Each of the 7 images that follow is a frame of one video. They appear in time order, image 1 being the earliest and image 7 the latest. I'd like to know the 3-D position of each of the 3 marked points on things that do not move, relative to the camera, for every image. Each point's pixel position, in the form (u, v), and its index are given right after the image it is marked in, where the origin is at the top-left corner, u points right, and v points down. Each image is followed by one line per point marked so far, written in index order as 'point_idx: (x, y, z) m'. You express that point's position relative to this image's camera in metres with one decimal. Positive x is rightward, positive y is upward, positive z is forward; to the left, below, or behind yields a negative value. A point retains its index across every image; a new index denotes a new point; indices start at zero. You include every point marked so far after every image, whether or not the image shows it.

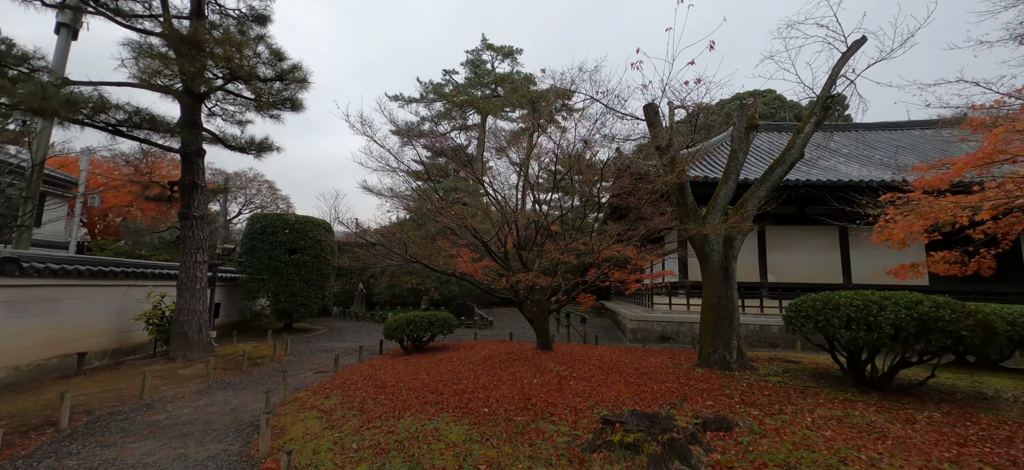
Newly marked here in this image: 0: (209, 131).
0: (-5.8, +2.0, +8.0) m
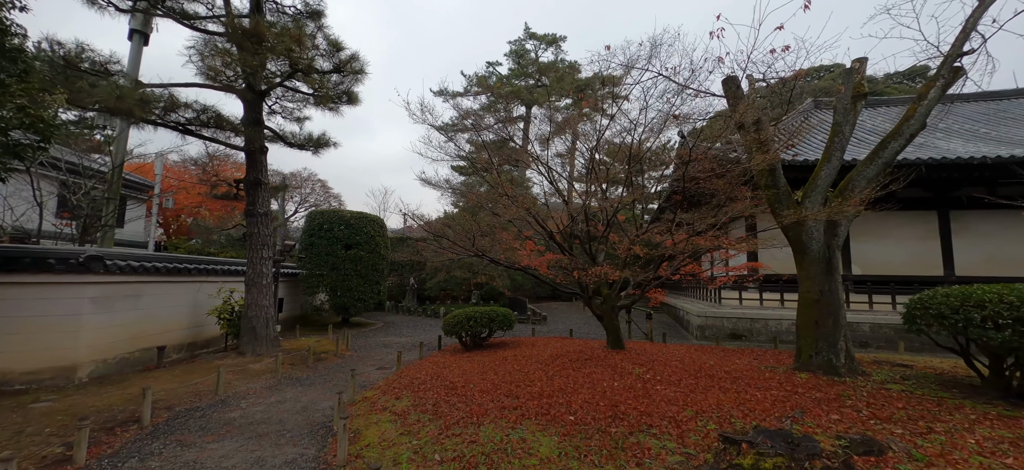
0: (-4.7, +2.0, +8.1) m
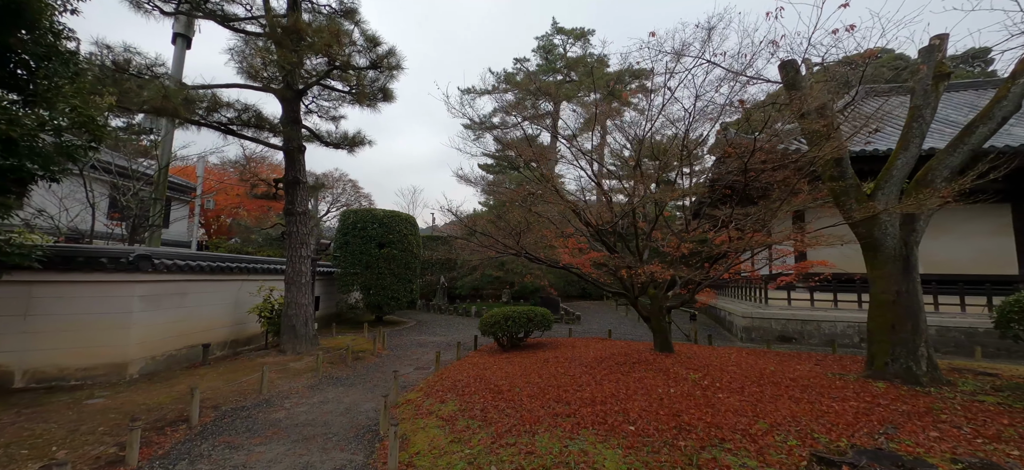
0: (-4.0, +2.1, +8.1) m
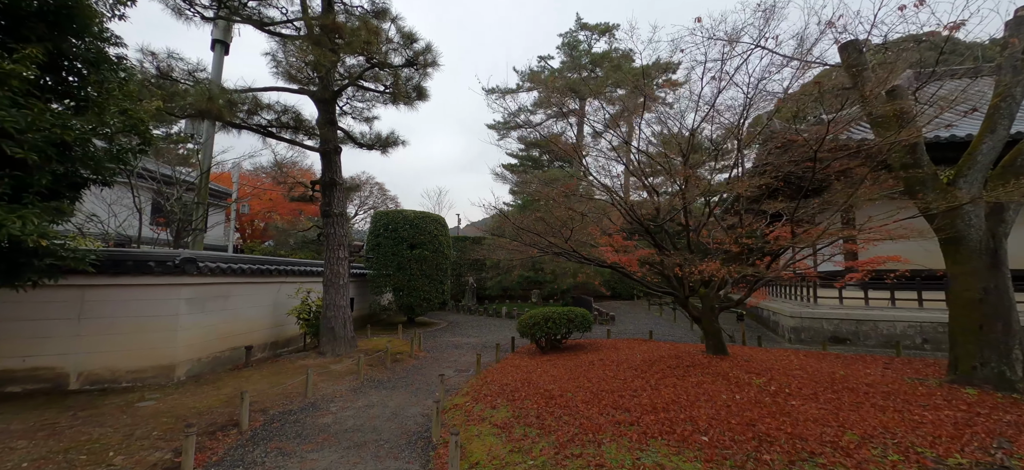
0: (-3.3, +2.0, +8.1) m
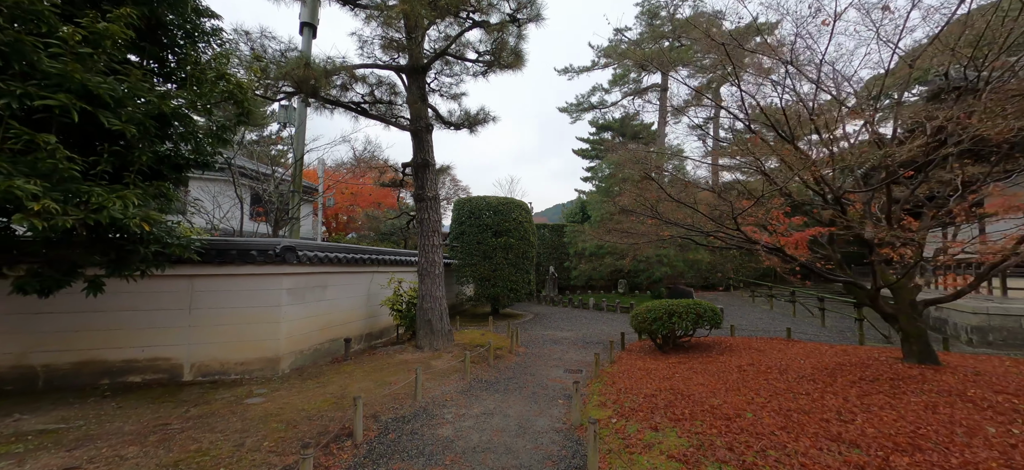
0: (-1.5, +2.3, +7.5) m
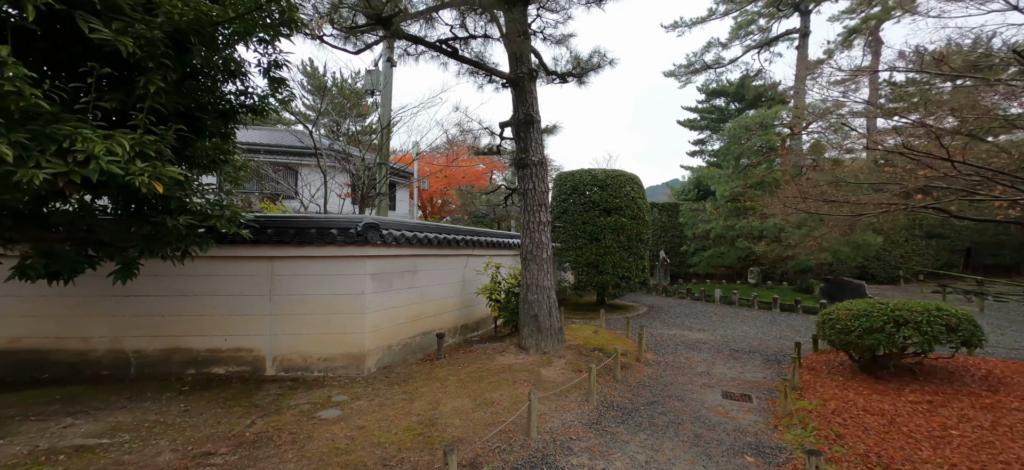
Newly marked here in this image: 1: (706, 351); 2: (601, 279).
0: (+0.3, +2.6, +6.1) m
1: (+2.9, -1.7, +6.3) m
2: (+2.1, -1.0, +10.0) m
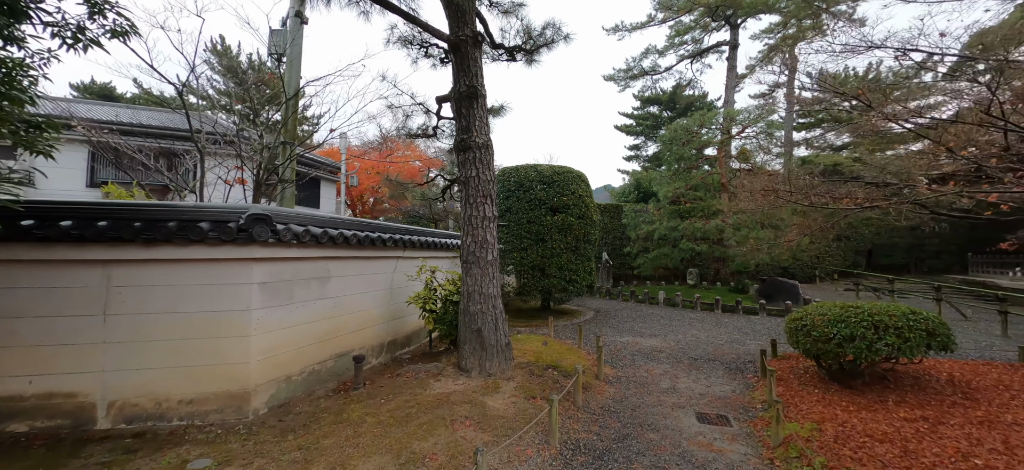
0: (-0.4, +2.6, +5.2) m
1: (+2.1, -1.7, +5.7) m
2: (+0.8, -1.0, +9.3) m
